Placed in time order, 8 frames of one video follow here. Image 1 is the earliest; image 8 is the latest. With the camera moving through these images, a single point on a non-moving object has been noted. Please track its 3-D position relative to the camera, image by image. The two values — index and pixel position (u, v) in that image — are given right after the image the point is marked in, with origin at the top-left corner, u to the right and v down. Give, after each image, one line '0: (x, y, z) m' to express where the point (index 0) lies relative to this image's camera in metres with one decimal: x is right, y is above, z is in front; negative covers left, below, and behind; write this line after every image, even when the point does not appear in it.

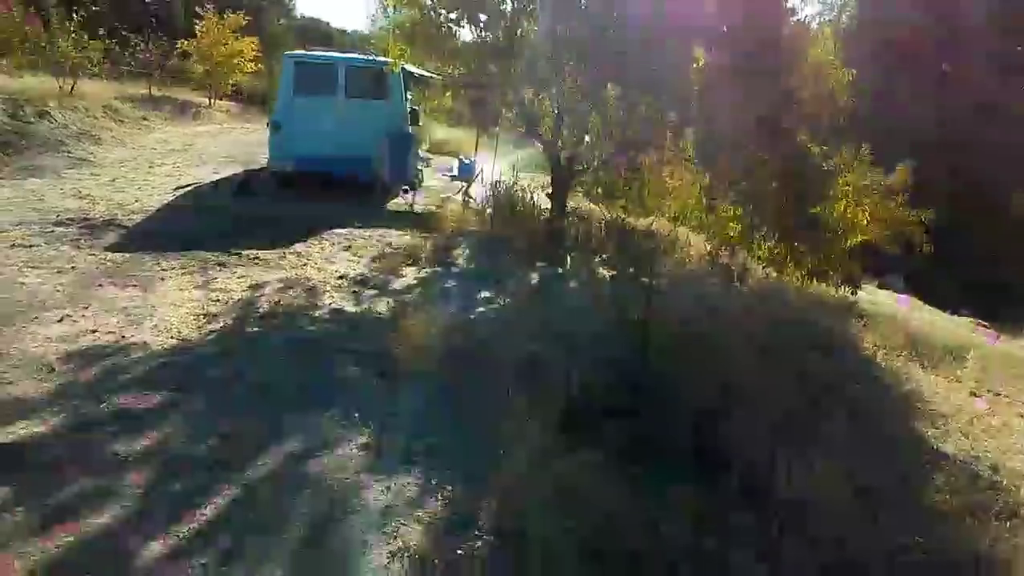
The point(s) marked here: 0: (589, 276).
0: (+0.7, +0.1, +8.0) m
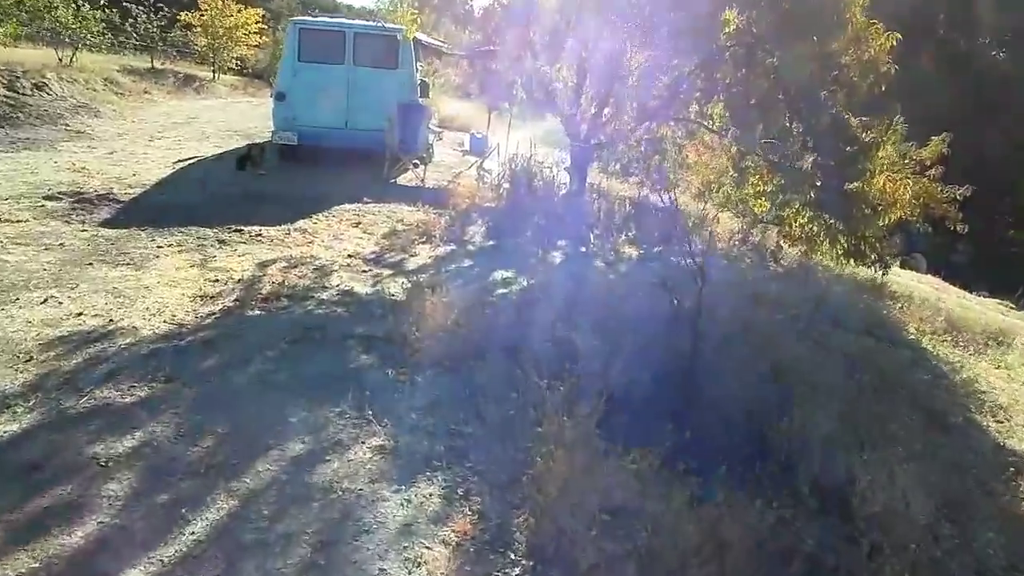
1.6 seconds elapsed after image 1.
0: (+0.9, +0.3, +7.4) m
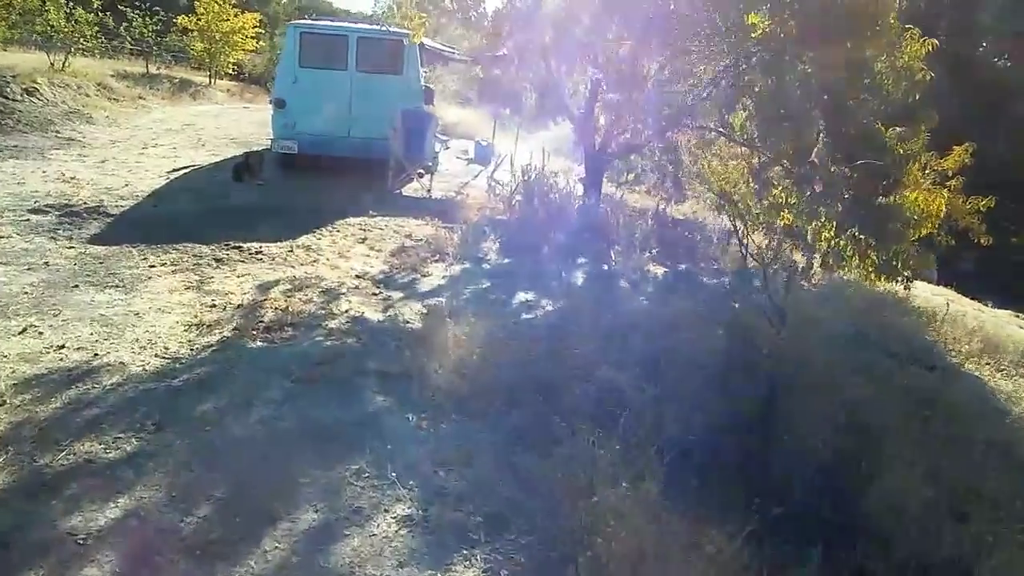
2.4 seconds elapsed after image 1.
0: (+1.1, +0.1, +7.0) m
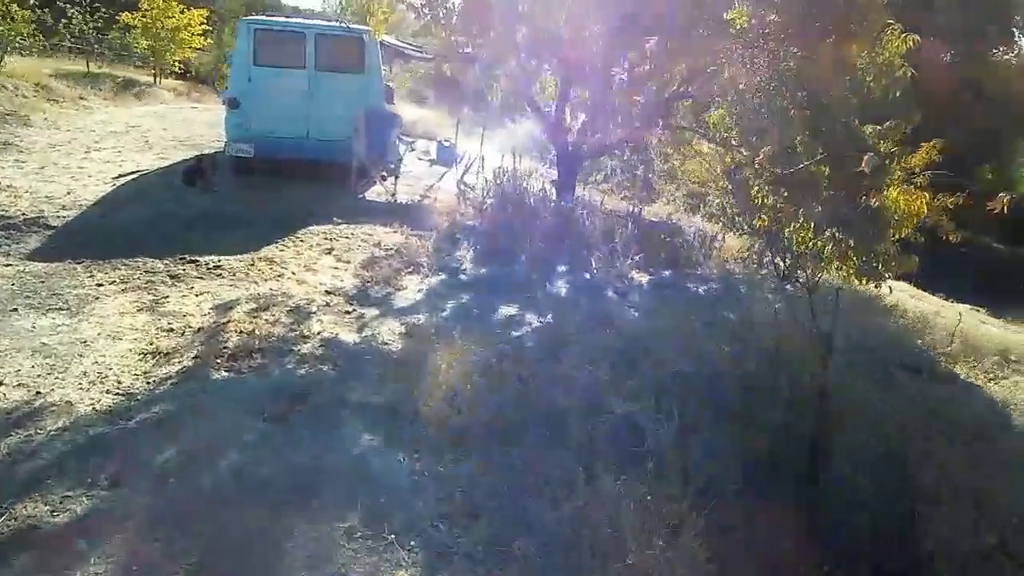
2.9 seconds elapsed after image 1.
0: (+0.9, 0.0, +6.6) m
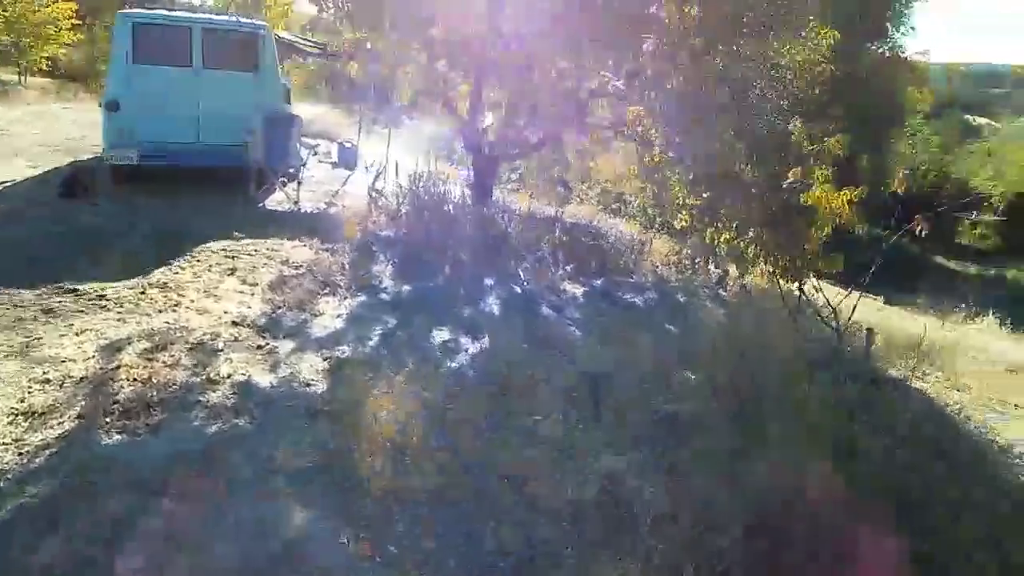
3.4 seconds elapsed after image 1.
0: (+0.3, -0.1, +6.2) m
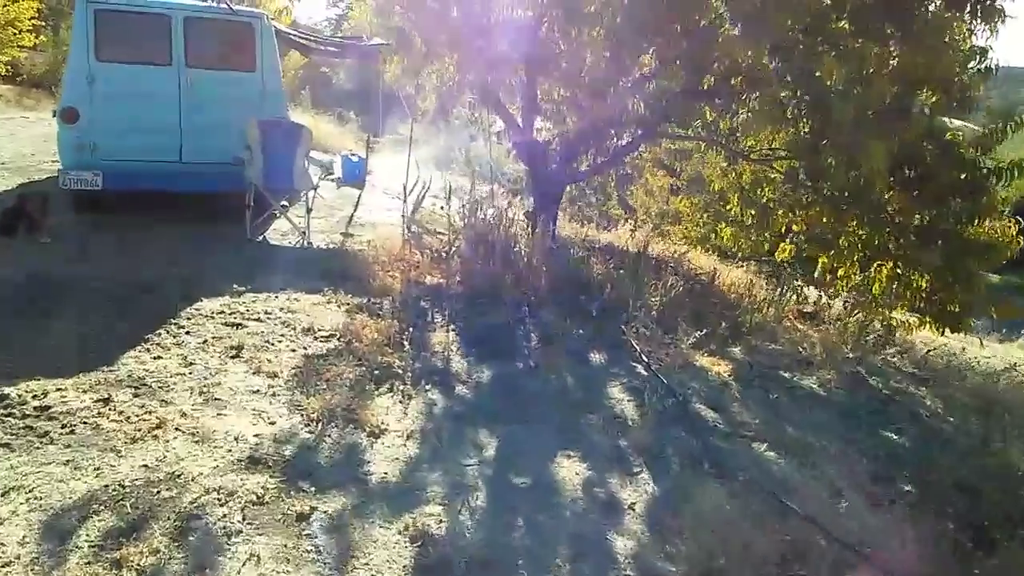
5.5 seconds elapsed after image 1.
0: (+1.0, -0.5, +4.4) m
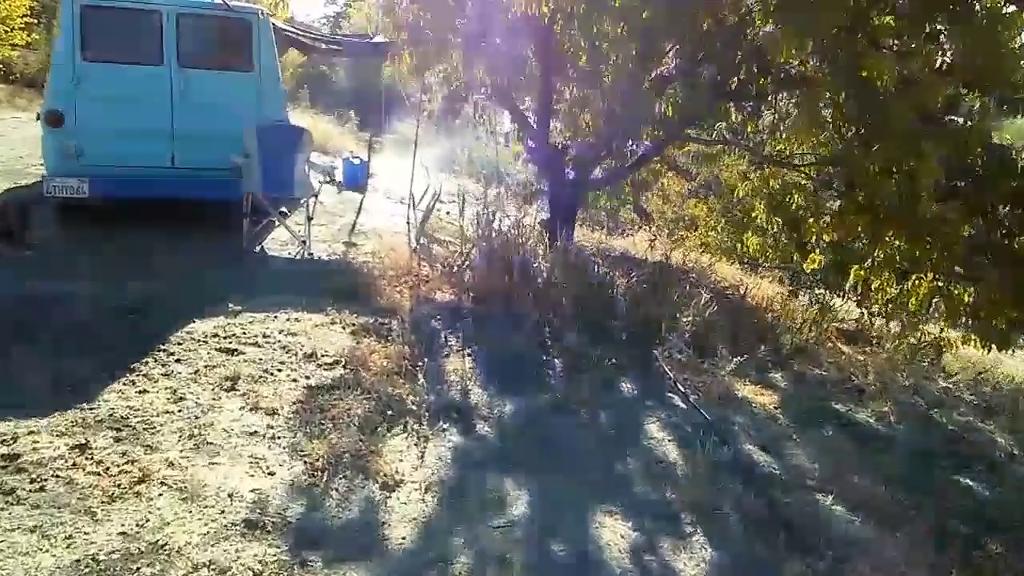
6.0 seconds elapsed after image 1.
0: (+1.1, -0.6, +4.0) m
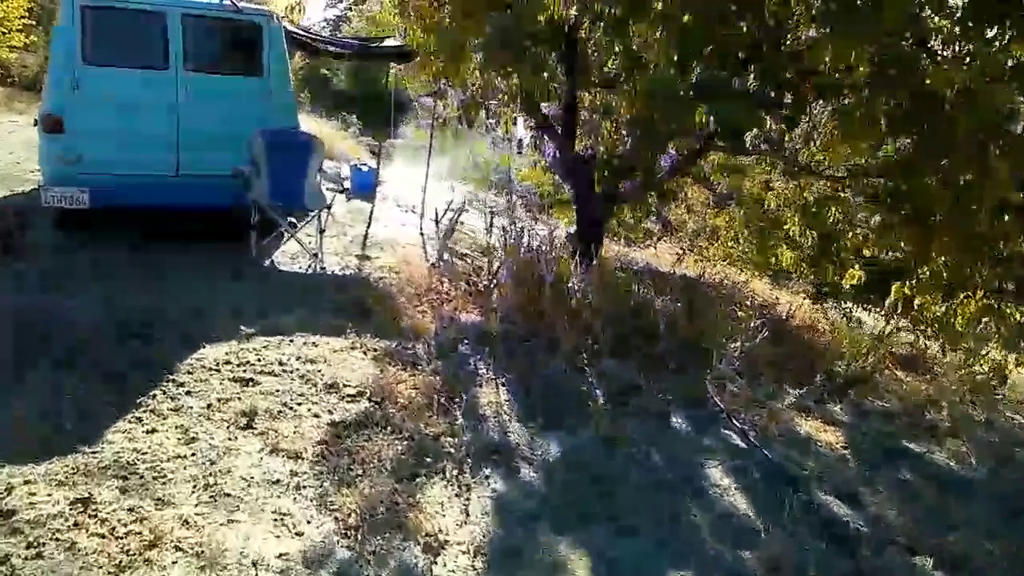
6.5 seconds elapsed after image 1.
0: (+1.3, -0.7, +3.6) m
